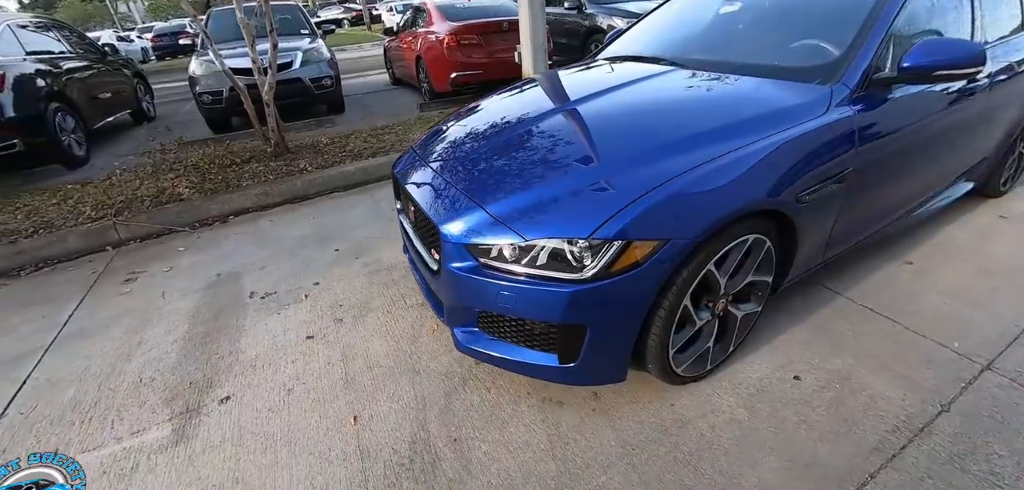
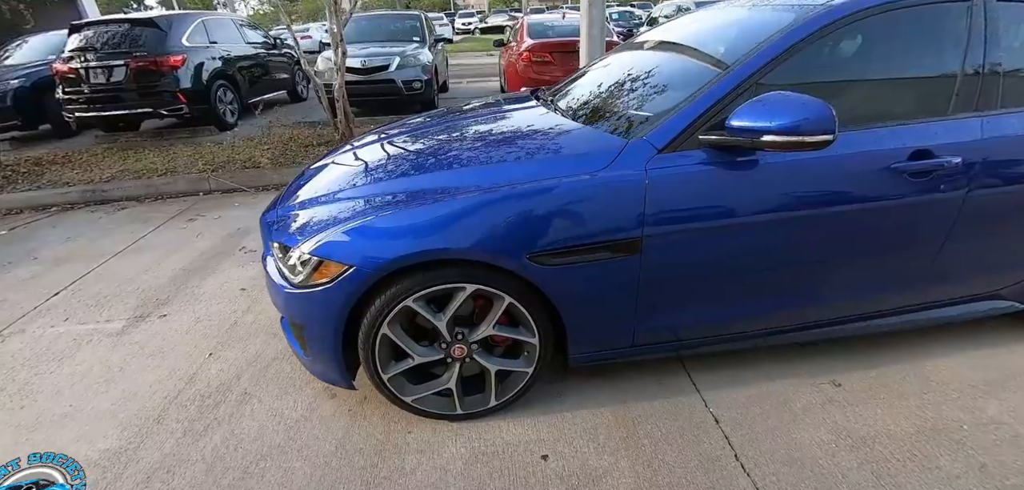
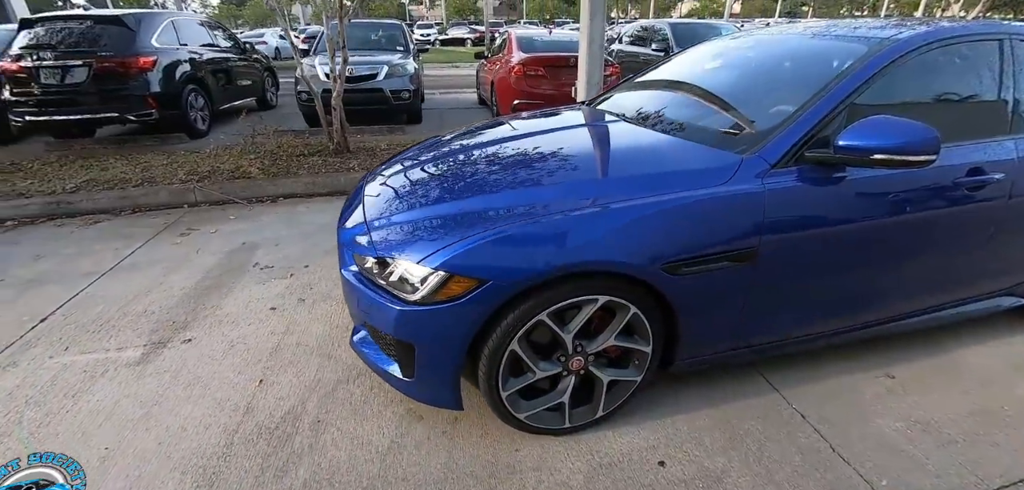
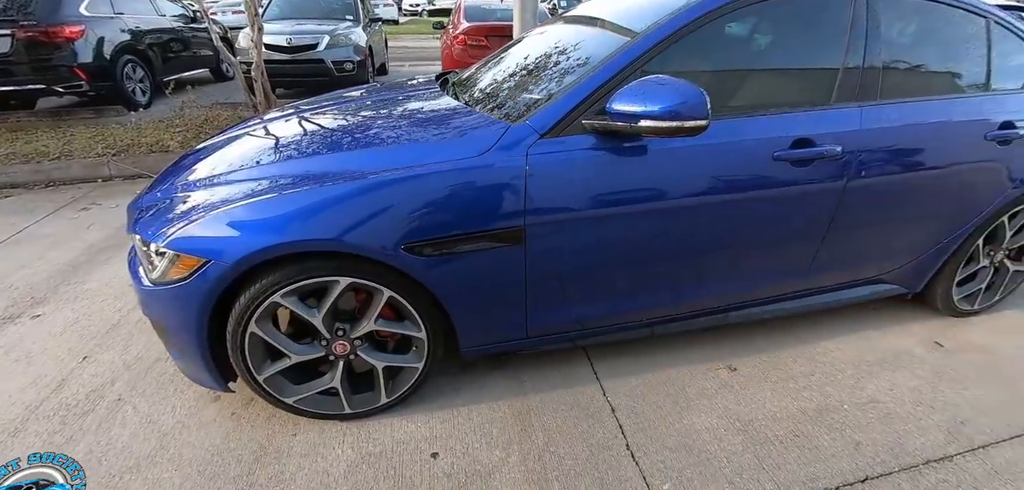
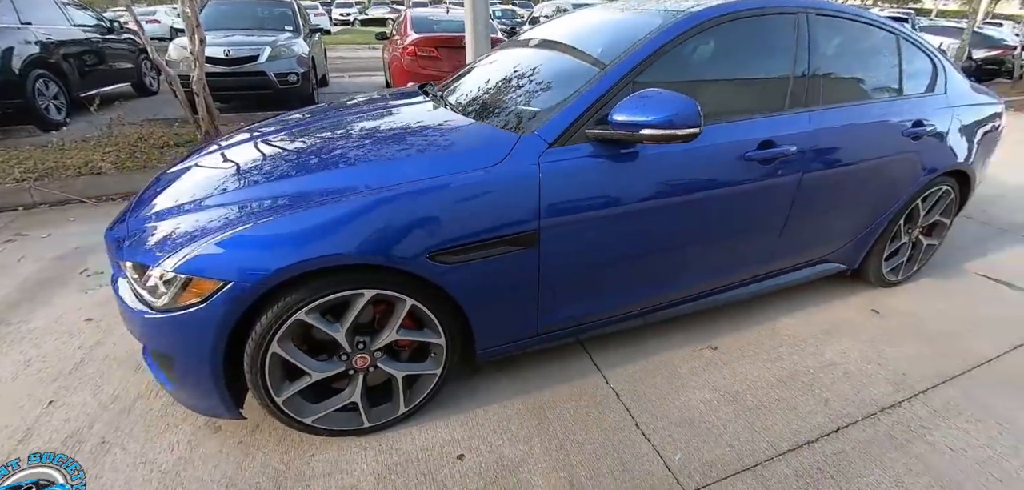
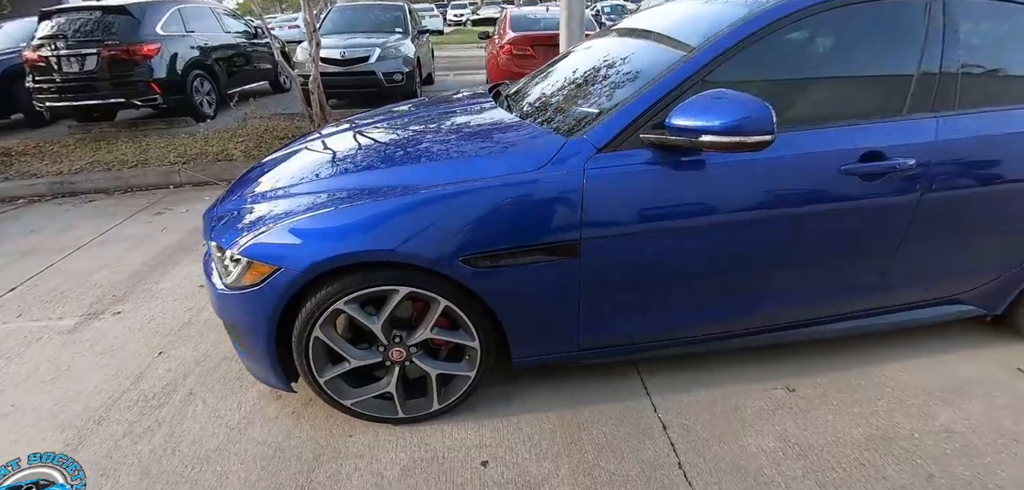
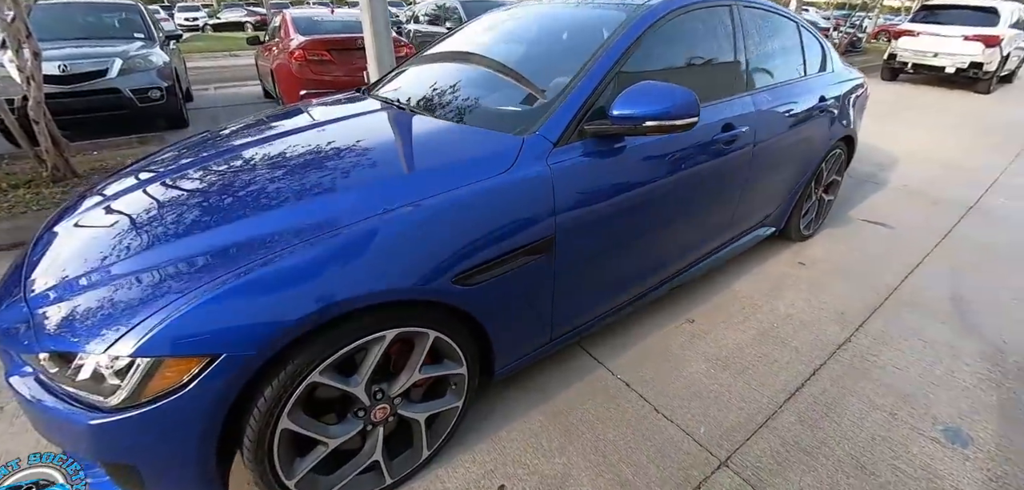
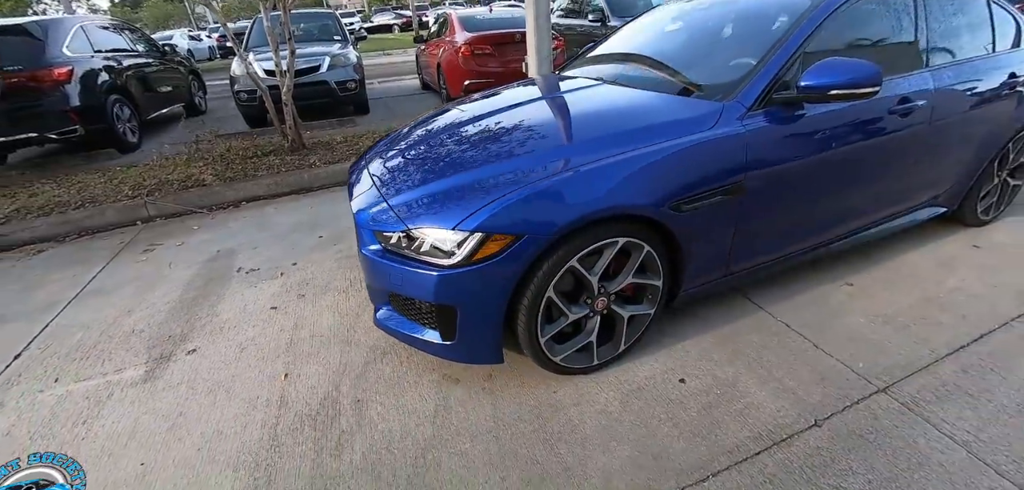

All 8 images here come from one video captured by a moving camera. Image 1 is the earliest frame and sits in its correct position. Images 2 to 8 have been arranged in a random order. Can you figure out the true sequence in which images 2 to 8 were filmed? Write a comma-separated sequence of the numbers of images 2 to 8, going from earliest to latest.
8, 3, 2, 6, 4, 5, 7
